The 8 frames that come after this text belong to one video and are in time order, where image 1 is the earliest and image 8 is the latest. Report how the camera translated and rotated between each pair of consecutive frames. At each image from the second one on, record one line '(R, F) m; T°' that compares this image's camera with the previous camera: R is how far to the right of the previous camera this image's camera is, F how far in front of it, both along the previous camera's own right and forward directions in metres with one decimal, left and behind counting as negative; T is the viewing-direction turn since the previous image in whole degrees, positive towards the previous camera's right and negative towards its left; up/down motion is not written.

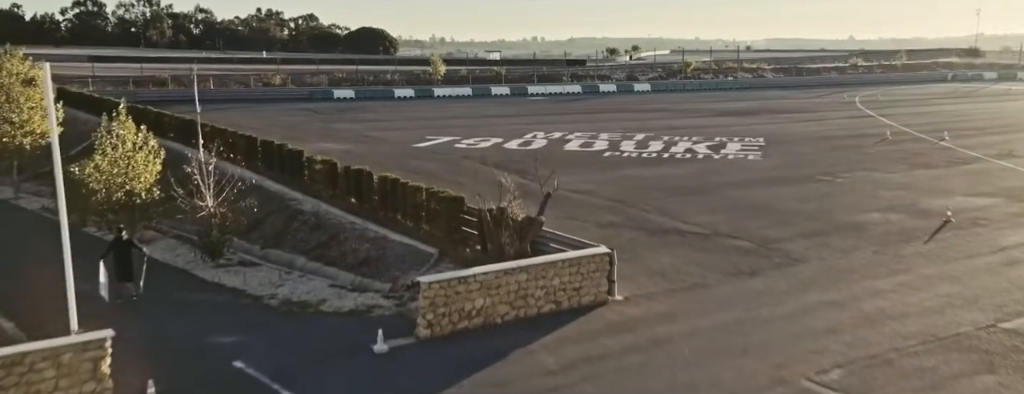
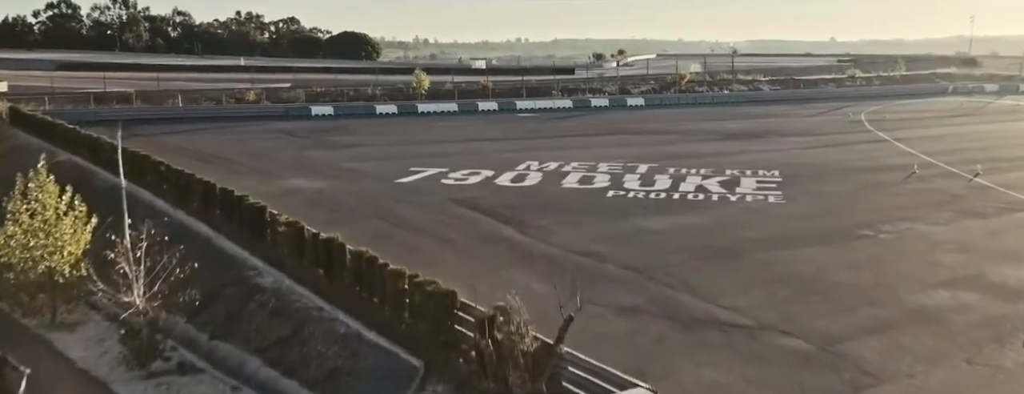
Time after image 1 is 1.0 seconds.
(-0.2, +1.8) m; +1°
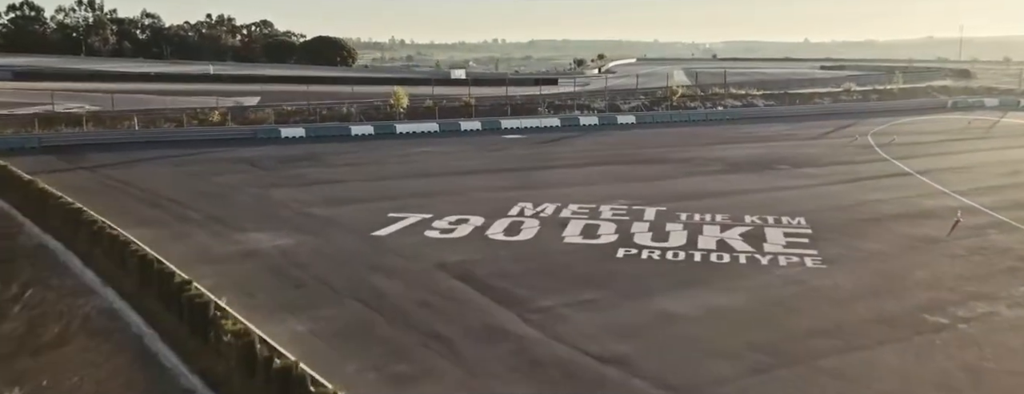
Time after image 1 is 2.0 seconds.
(-0.3, +2.1) m; +2°
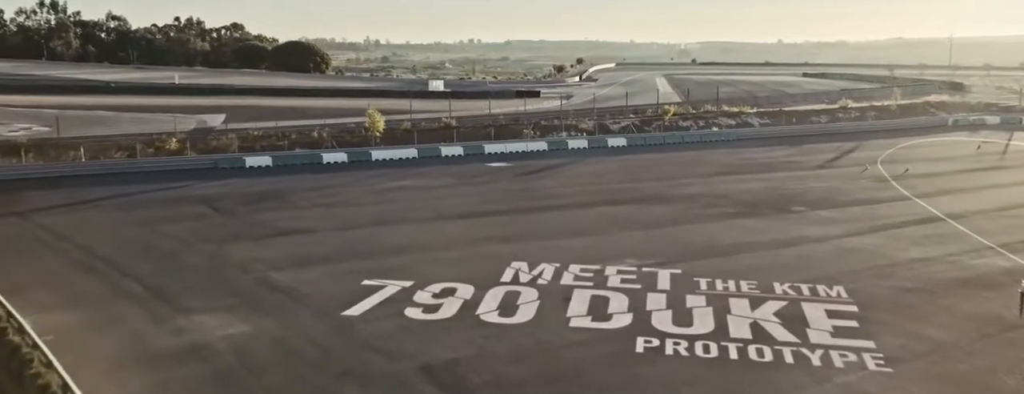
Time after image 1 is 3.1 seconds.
(-0.3, +2.2) m; +2°
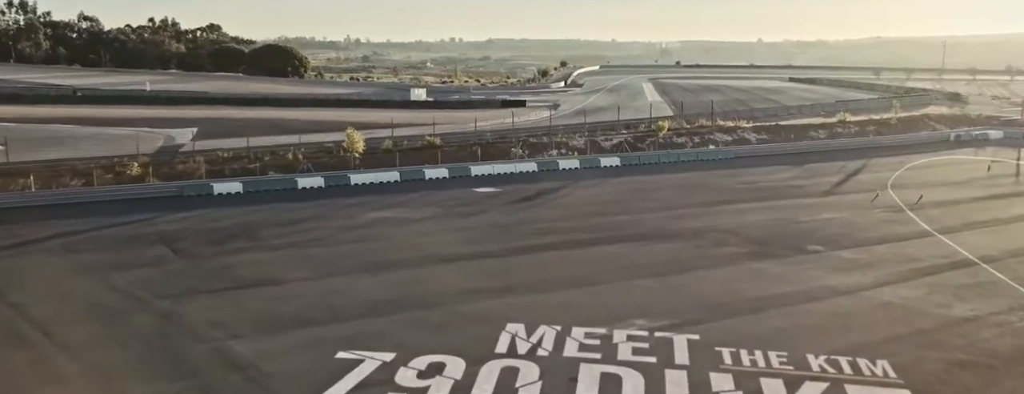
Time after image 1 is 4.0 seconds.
(-0.2, +1.8) m; +1°
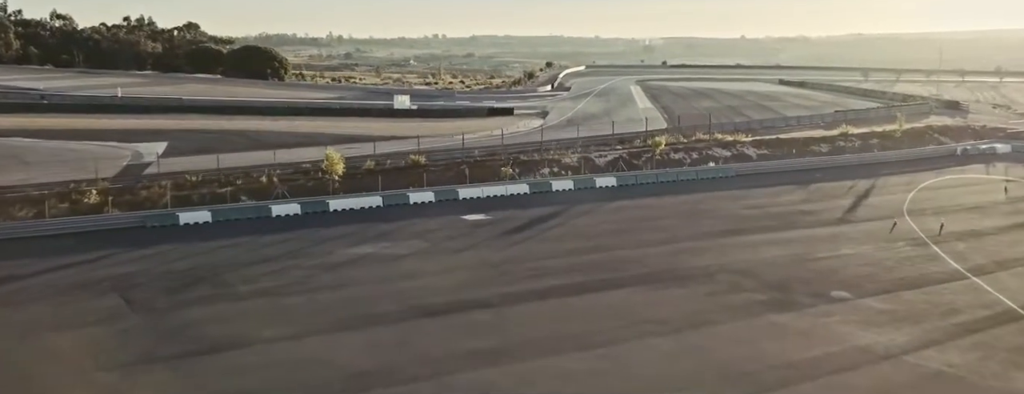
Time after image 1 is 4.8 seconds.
(-0.2, +1.8) m; +1°
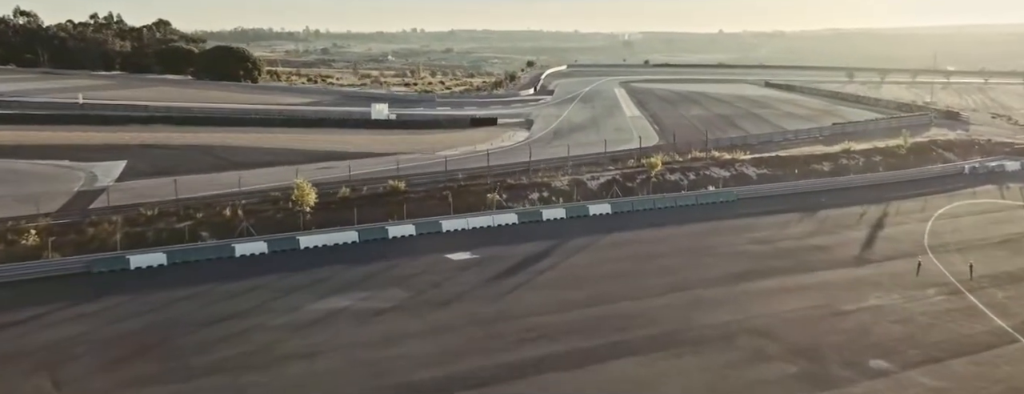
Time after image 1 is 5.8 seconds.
(-0.3, +2.2) m; +2°
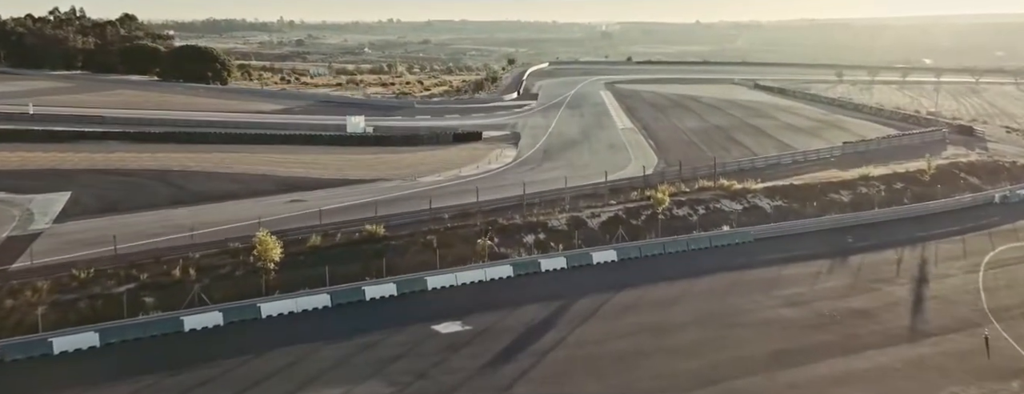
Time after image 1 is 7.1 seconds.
(-0.5, +3.3) m; +2°
